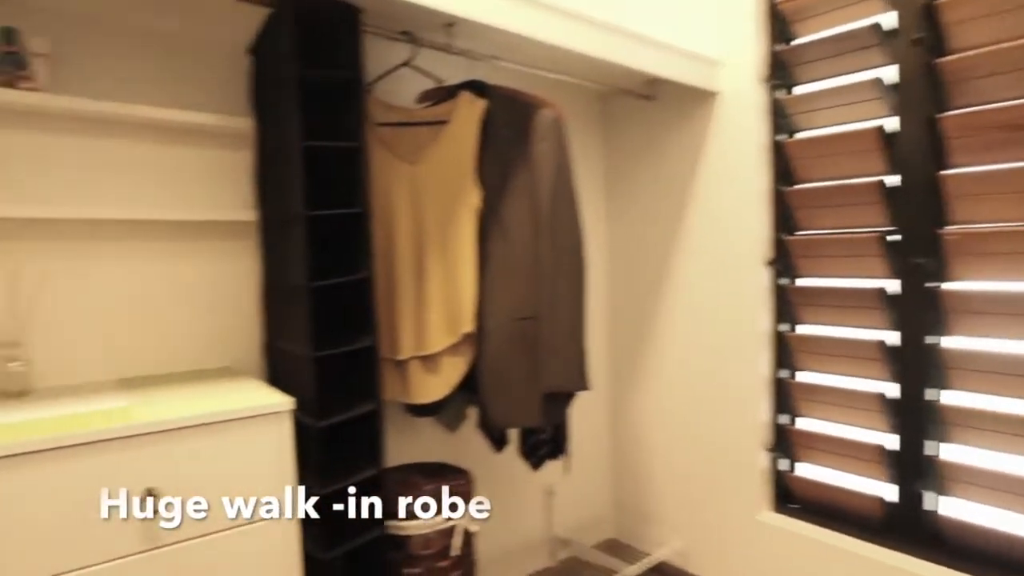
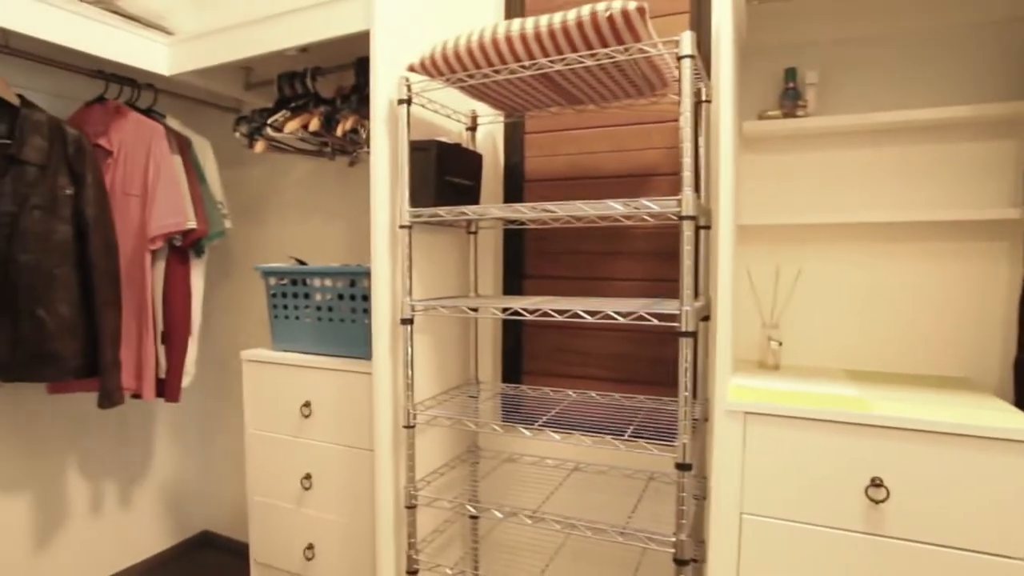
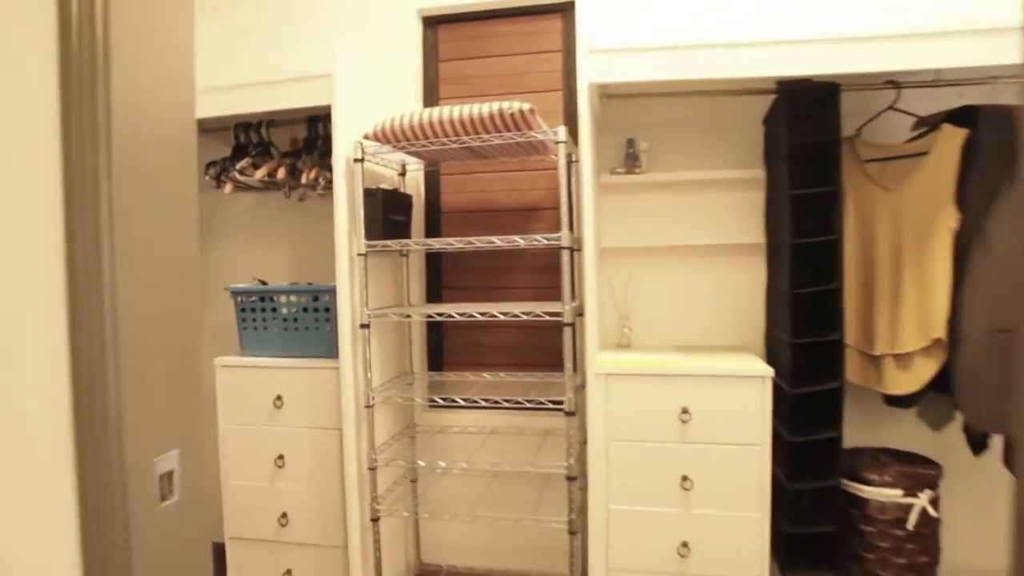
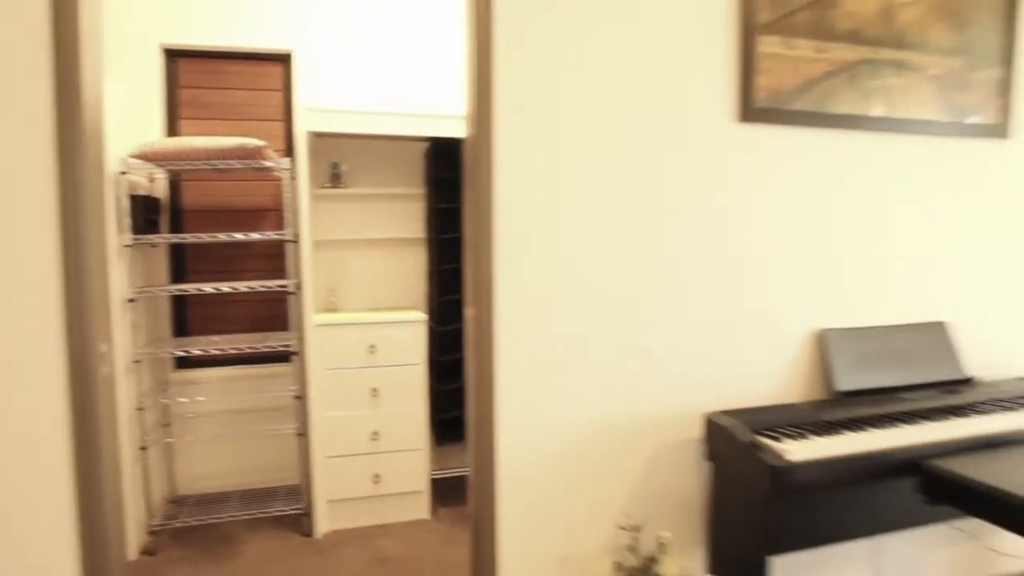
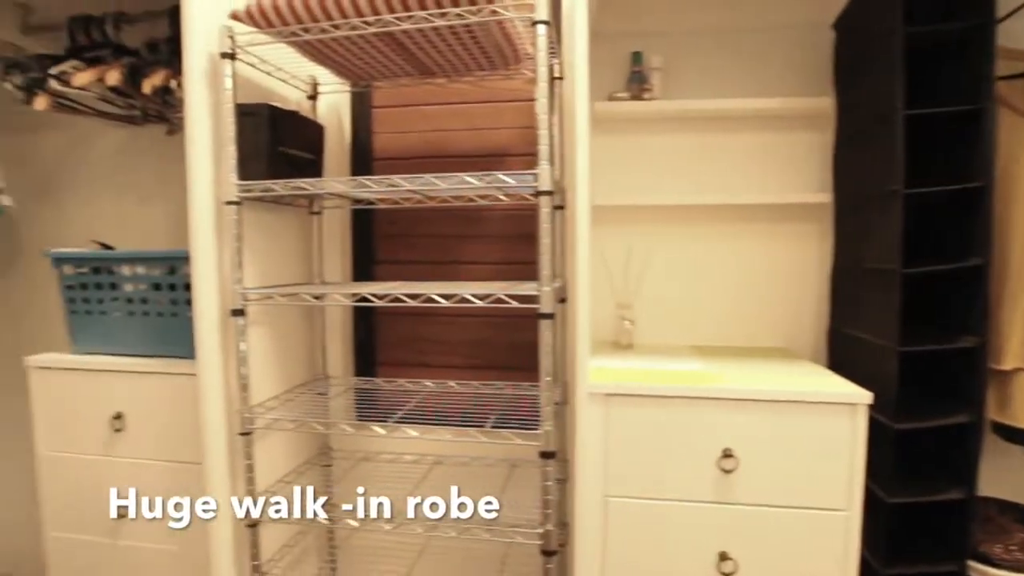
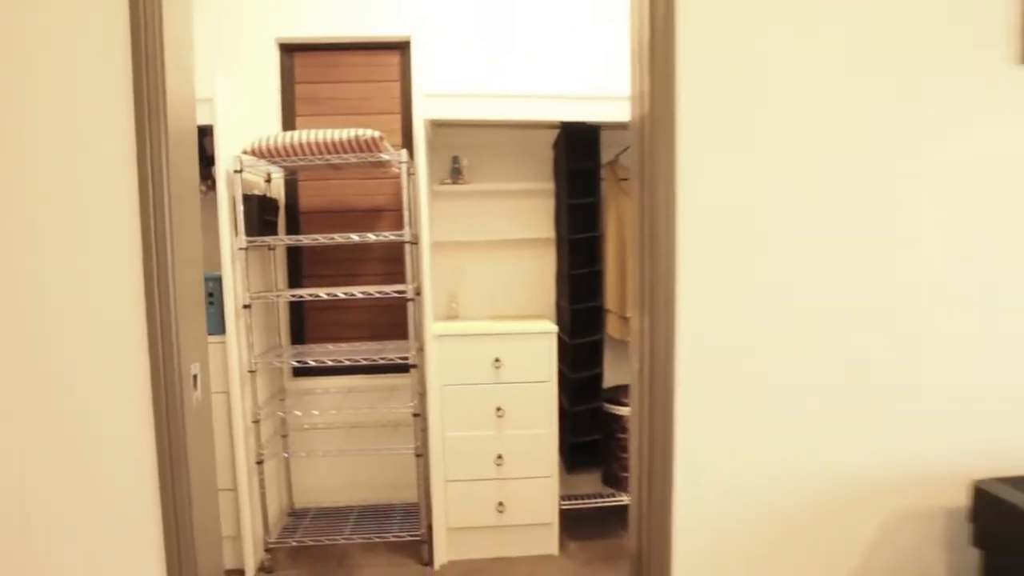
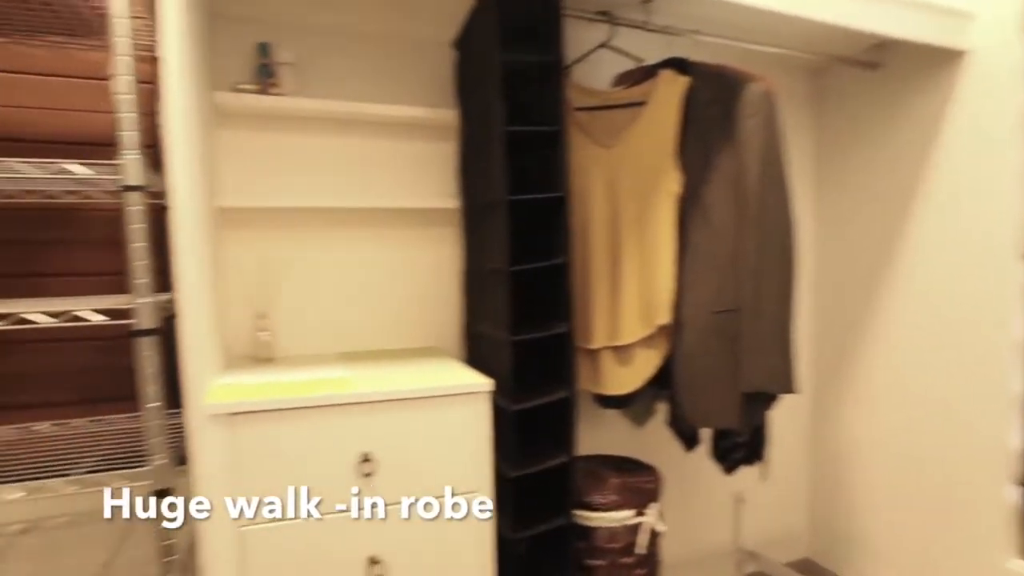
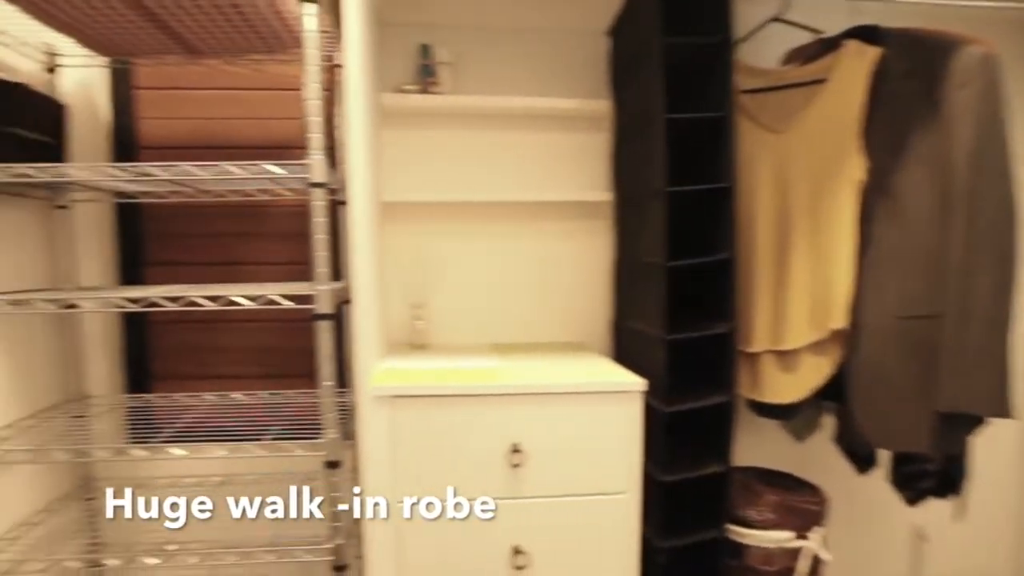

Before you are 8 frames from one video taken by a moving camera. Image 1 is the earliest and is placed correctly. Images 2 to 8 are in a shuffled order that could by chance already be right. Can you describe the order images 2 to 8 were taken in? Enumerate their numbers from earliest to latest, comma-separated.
7, 8, 5, 2, 3, 6, 4
